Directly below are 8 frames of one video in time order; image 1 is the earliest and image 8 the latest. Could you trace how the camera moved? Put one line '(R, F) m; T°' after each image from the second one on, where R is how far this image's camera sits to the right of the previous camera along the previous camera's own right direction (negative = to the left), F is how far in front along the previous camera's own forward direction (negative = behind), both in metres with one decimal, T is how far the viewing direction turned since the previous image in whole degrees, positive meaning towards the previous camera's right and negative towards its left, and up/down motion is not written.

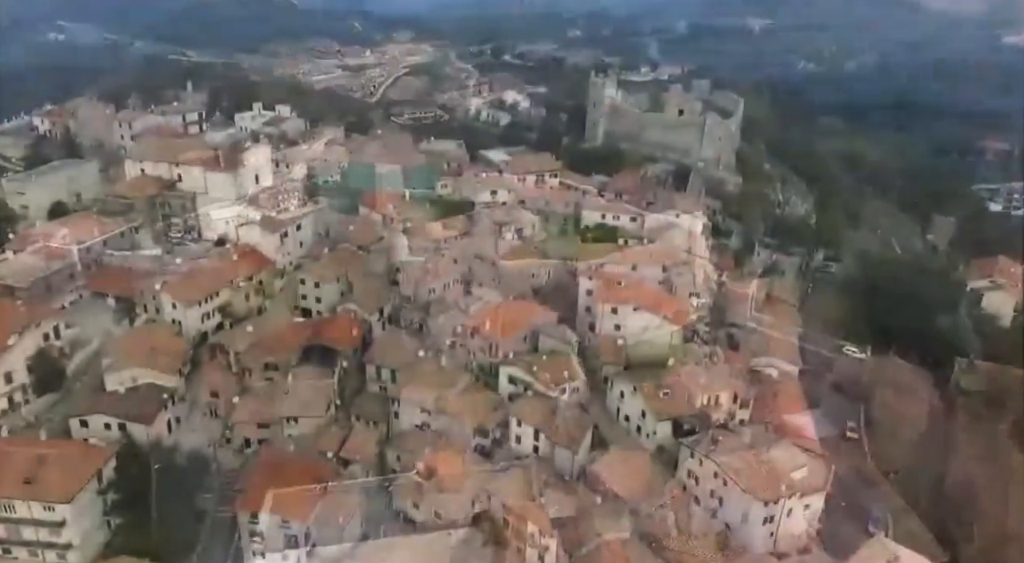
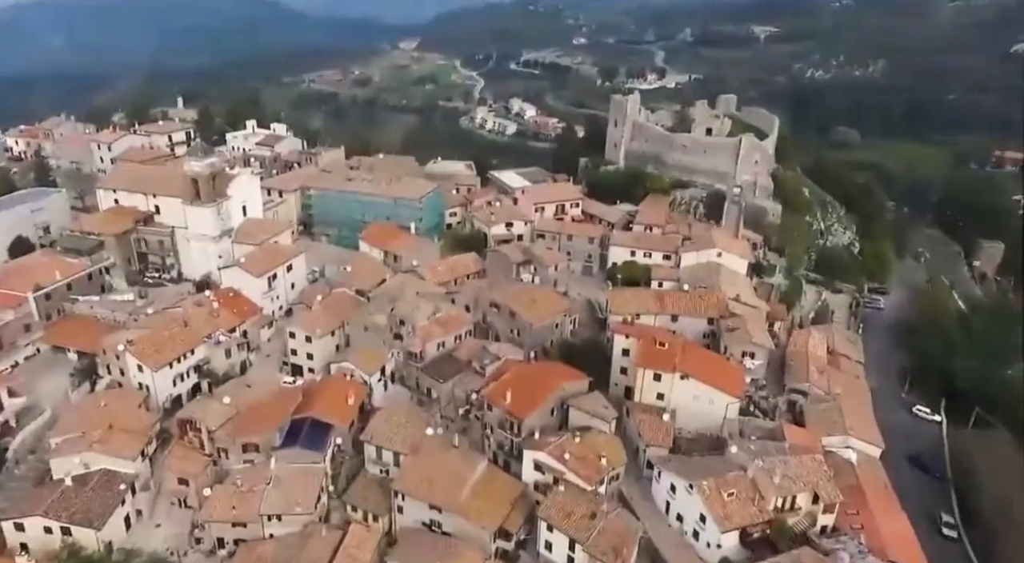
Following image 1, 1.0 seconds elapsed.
(-0.6, +3.5) m; 0°
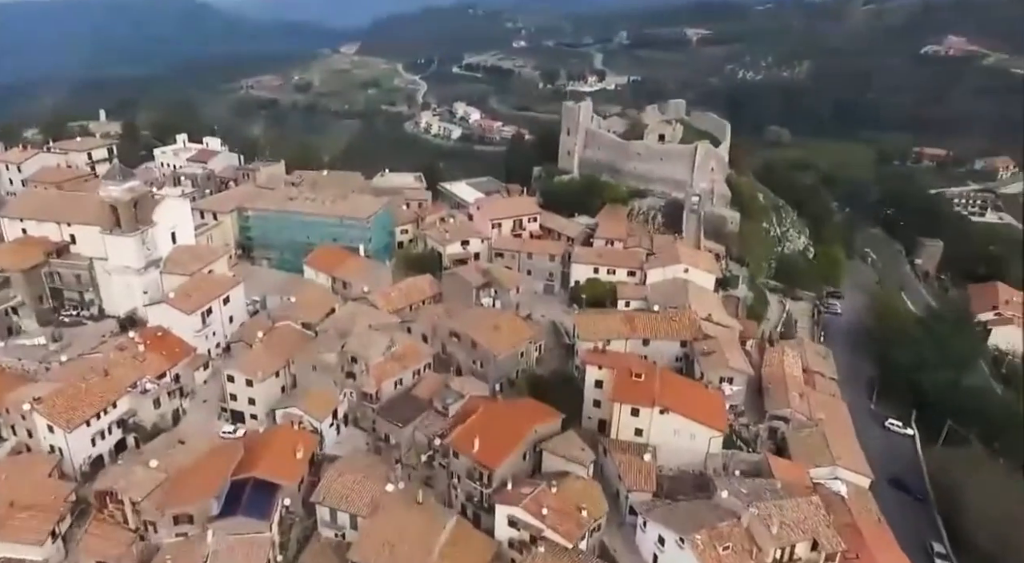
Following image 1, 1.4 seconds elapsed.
(-0.4, +1.7) m; +4°
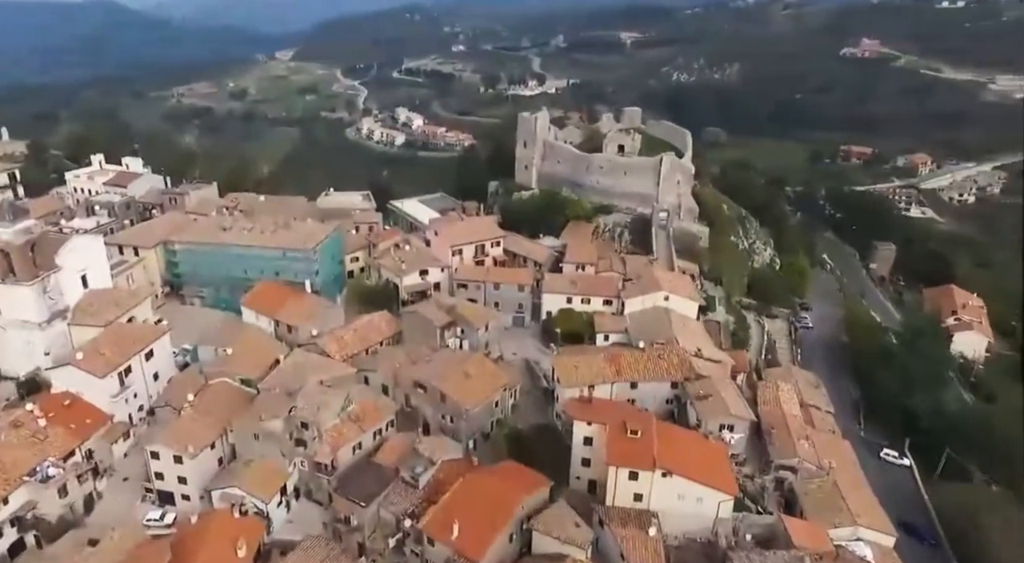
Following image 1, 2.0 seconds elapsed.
(-0.7, +2.6) m; +4°
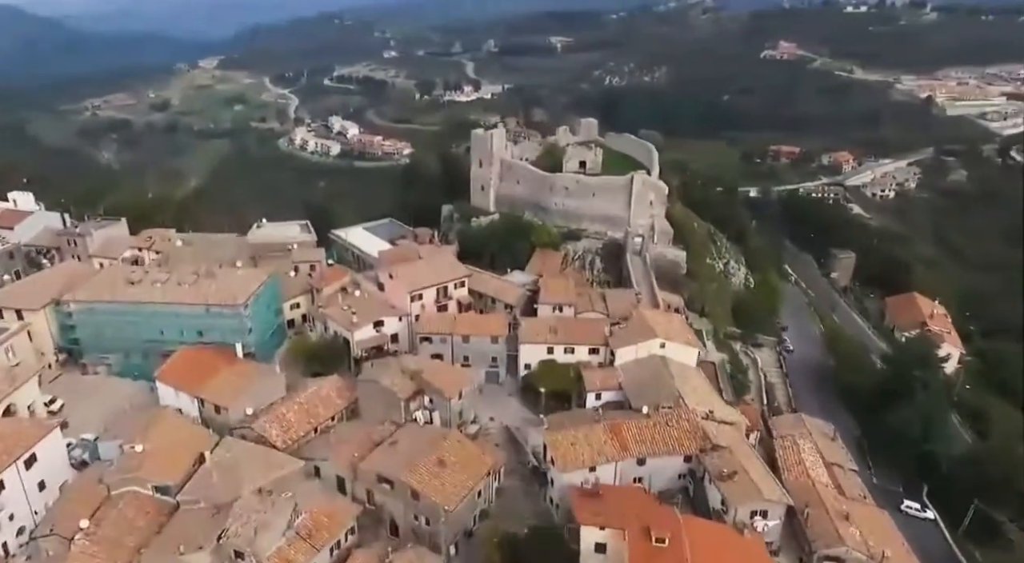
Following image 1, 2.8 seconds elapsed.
(-0.9, +3.5) m; +5°
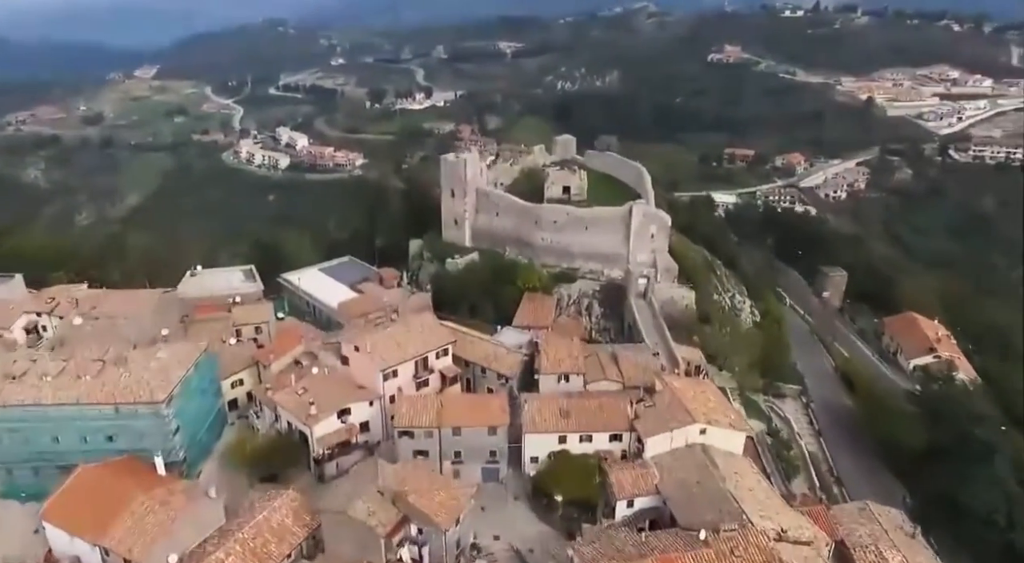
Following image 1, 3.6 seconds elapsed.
(-1.1, +4.5) m; +4°
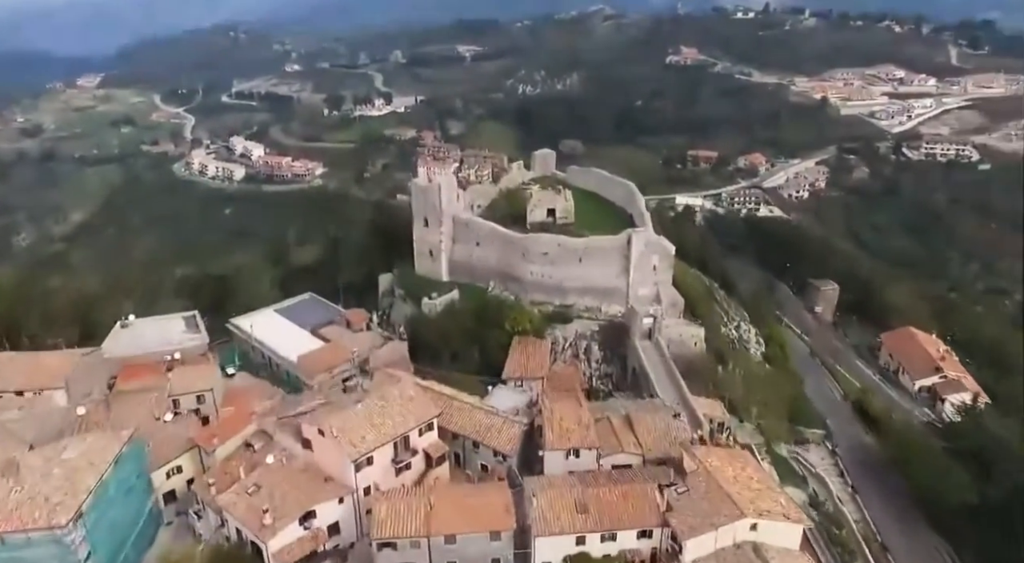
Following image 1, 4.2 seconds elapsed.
(-0.7, +3.4) m; +3°
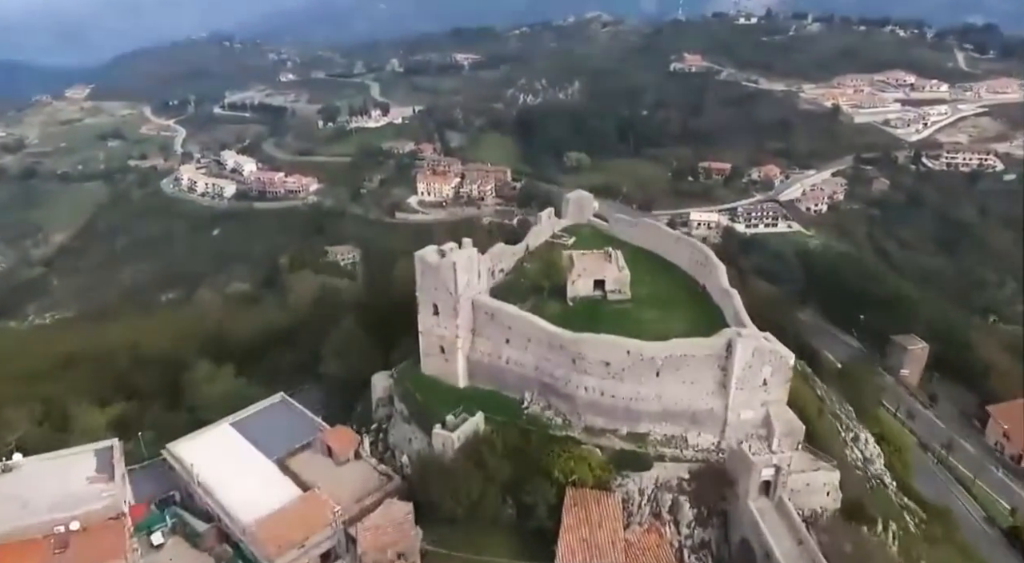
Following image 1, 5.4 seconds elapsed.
(-1.2, +7.2) m; 0°
